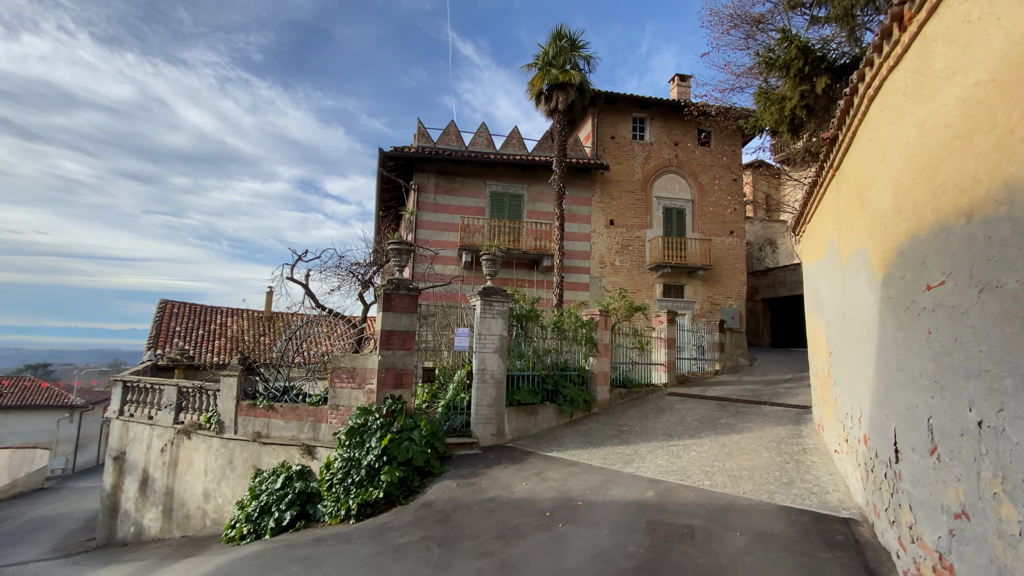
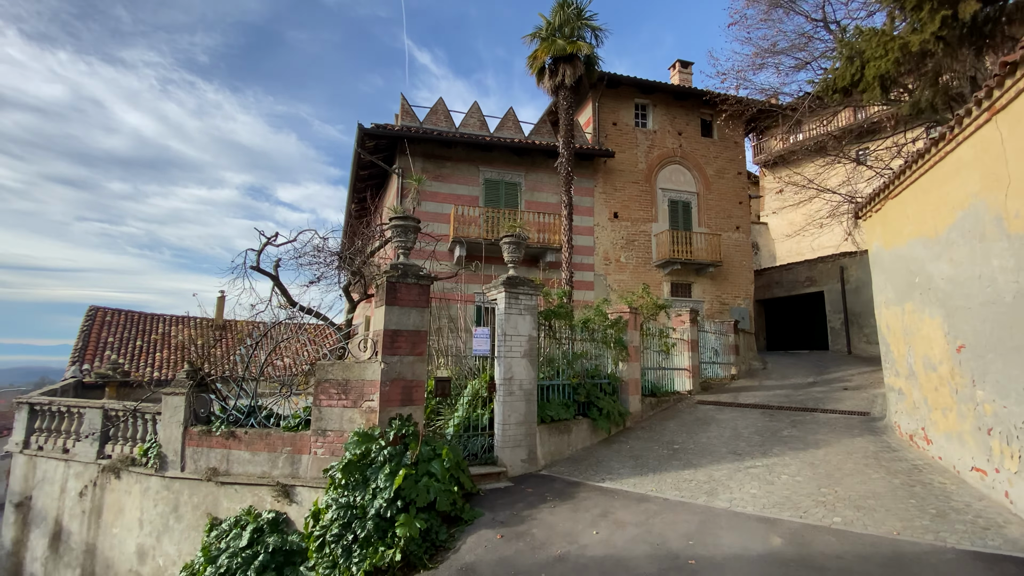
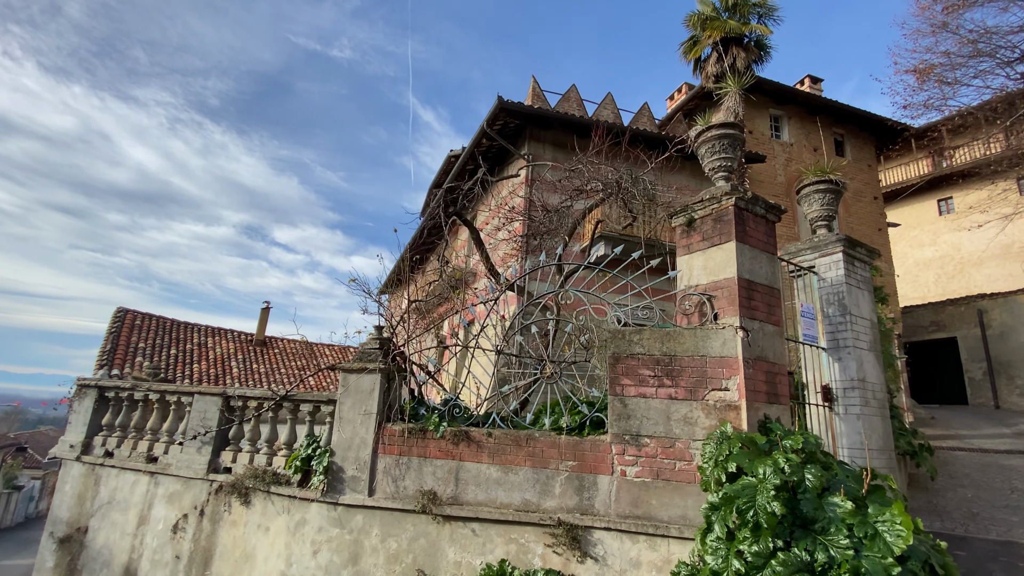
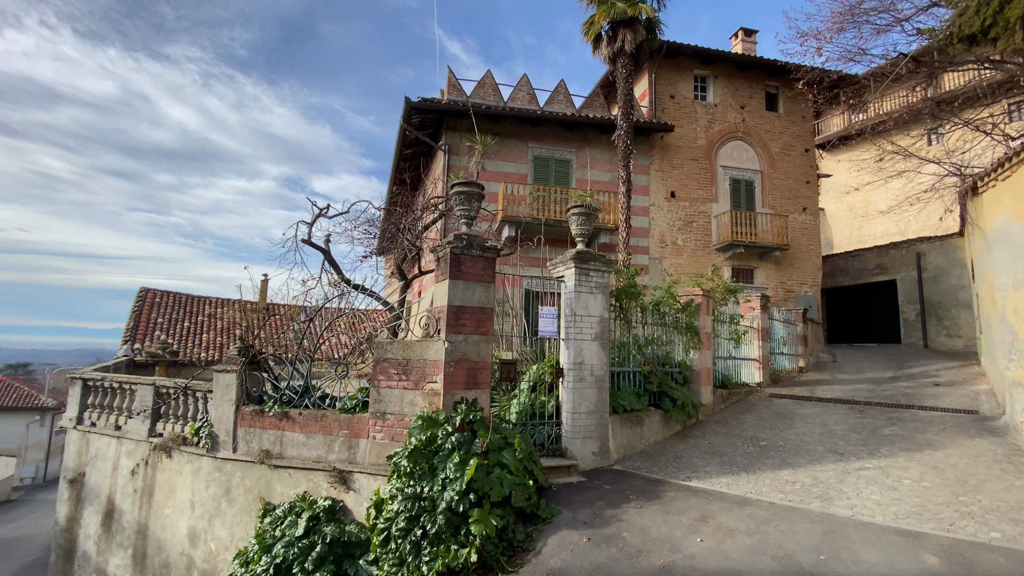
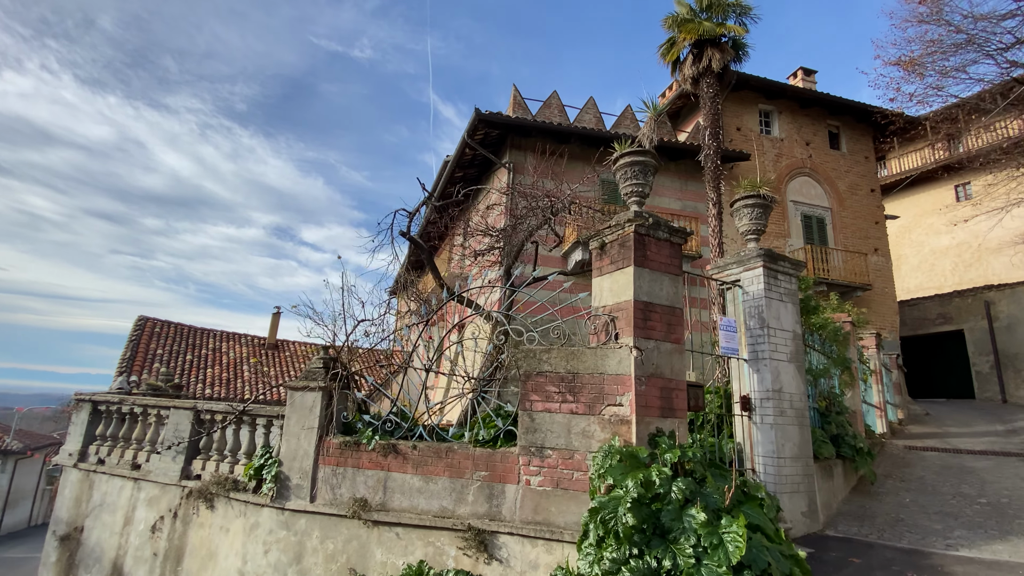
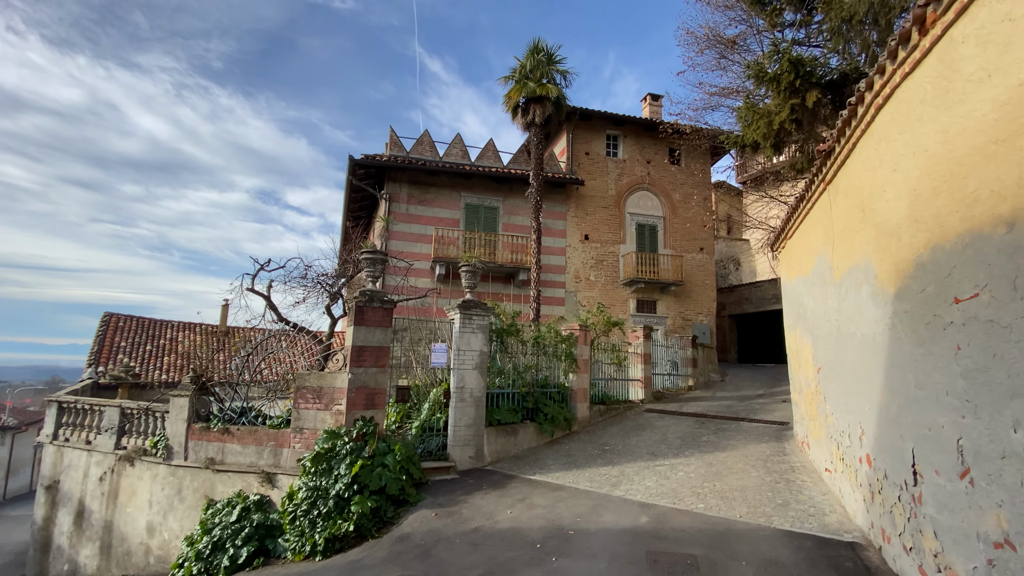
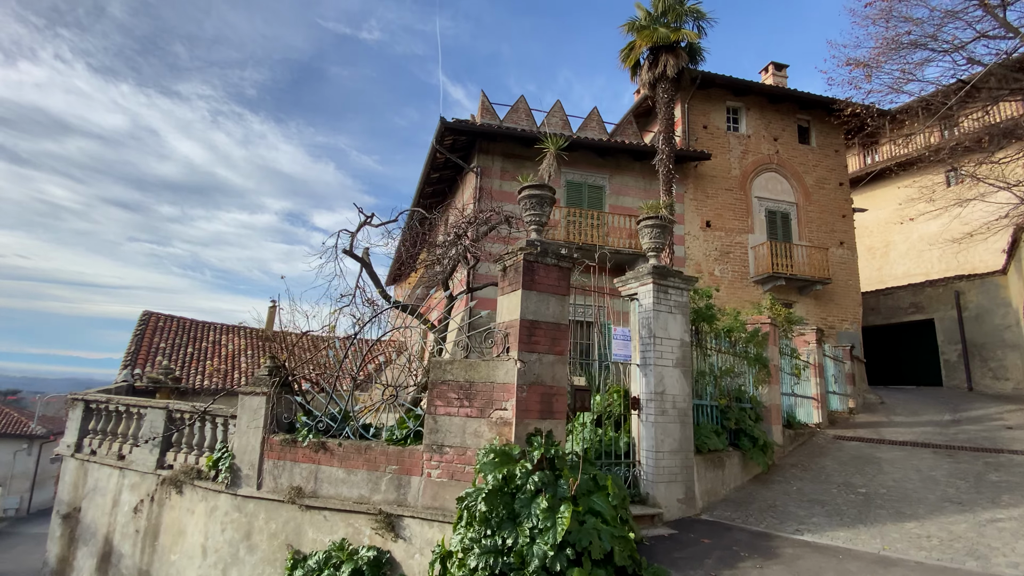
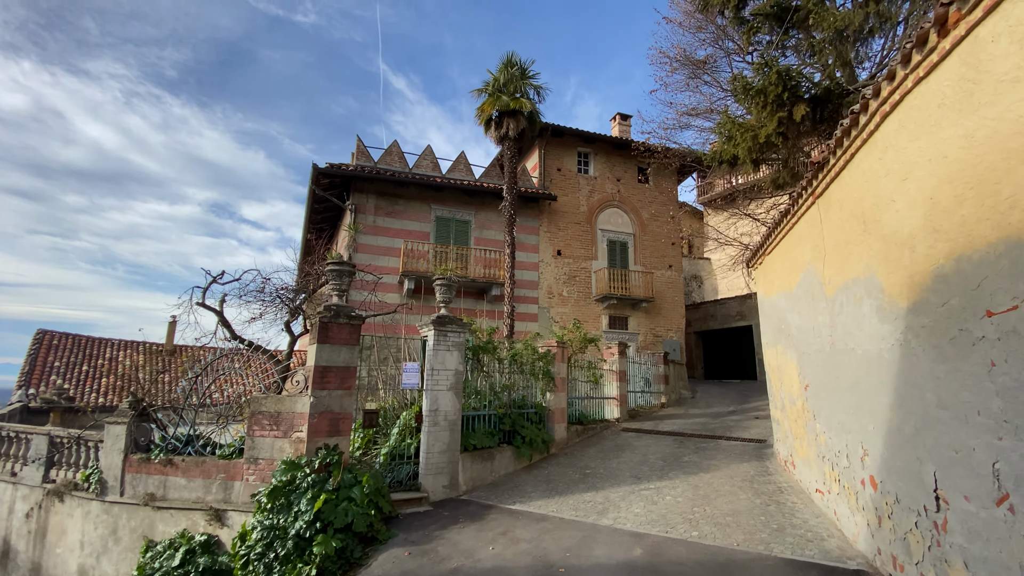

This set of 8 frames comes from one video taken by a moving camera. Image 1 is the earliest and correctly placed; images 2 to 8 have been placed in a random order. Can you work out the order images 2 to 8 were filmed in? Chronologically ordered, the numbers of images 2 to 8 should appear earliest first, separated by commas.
6, 8, 2, 4, 7, 5, 3
